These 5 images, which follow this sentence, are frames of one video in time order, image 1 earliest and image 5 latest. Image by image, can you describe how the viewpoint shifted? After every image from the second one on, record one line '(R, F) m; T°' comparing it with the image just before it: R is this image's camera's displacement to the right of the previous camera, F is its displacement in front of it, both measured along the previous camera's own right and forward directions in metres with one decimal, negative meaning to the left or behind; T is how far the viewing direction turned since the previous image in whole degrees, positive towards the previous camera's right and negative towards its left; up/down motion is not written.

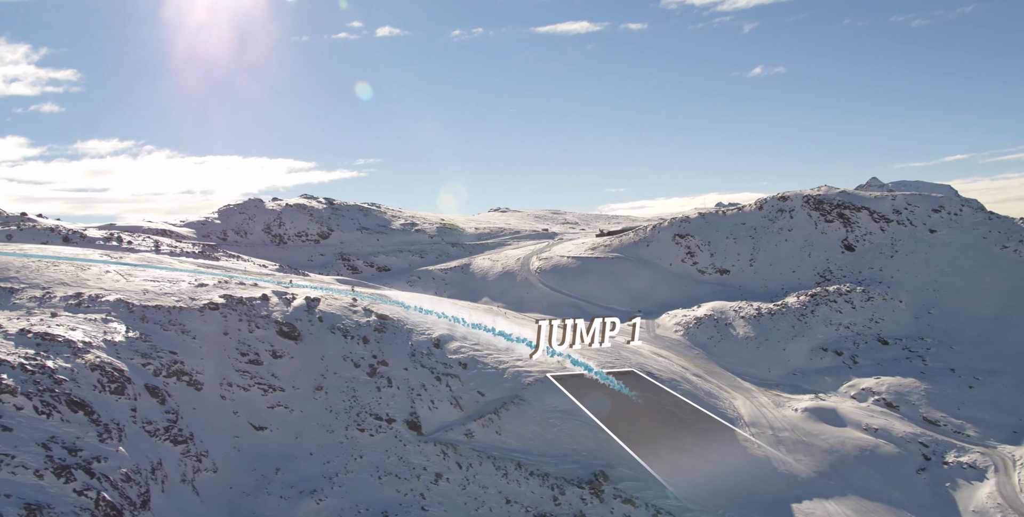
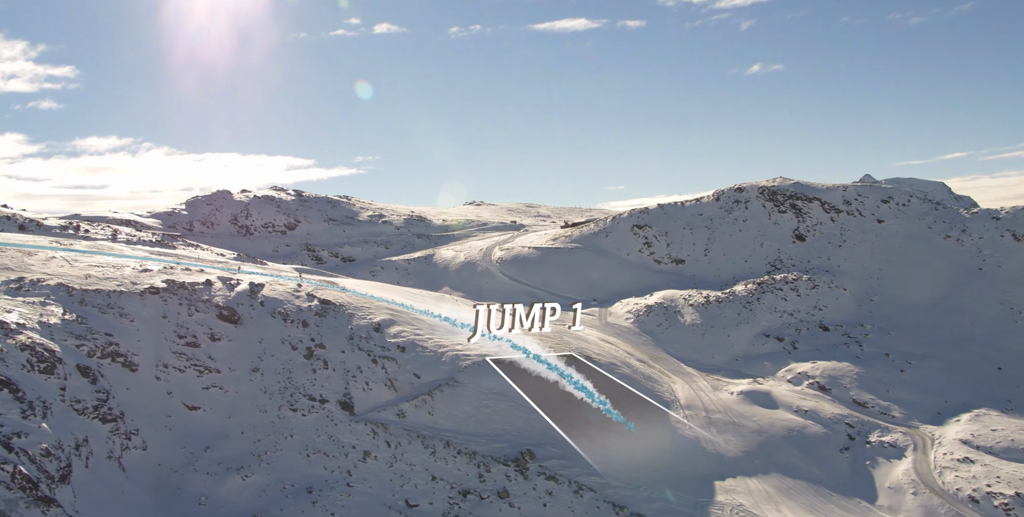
(+2.9, -0.8) m; +1°
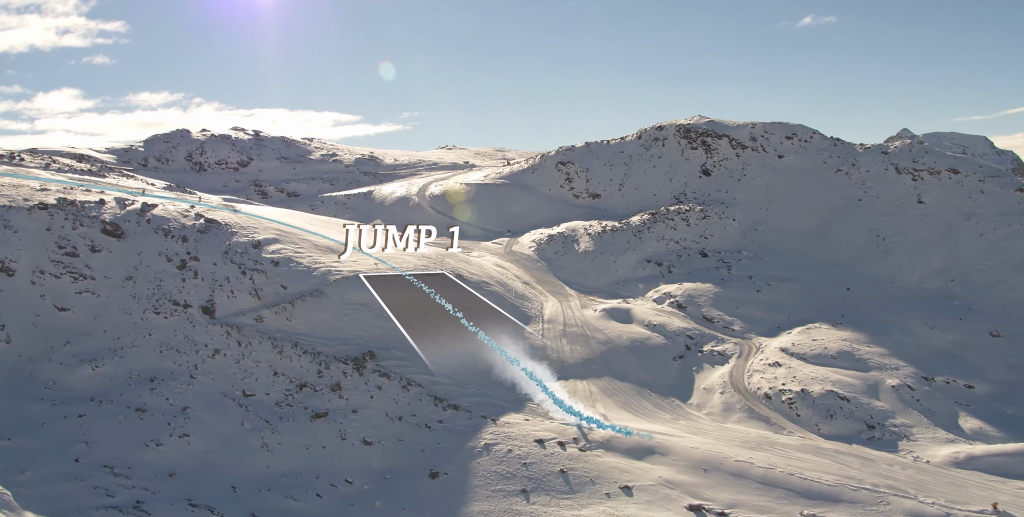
(+8.9, -2.8) m; -1°
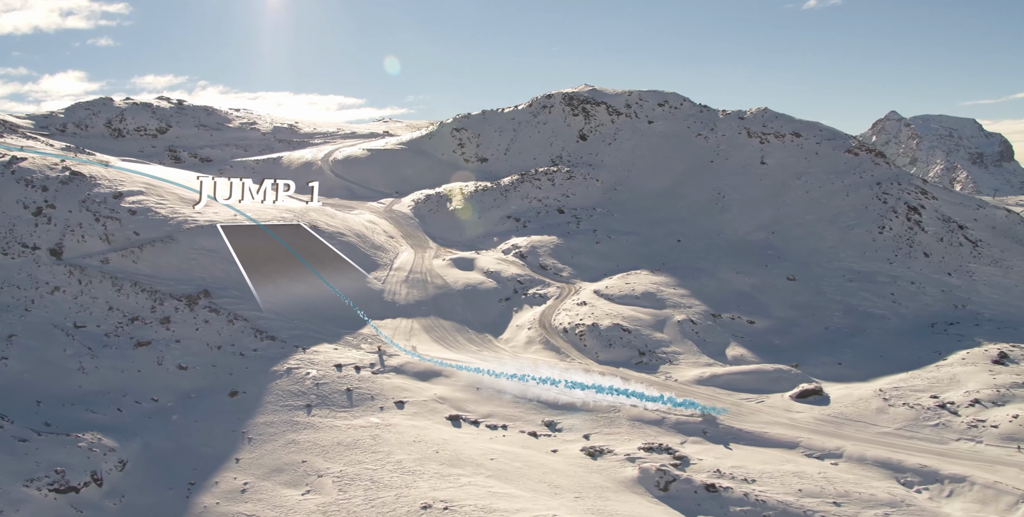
(+8.5, -3.4) m; +2°
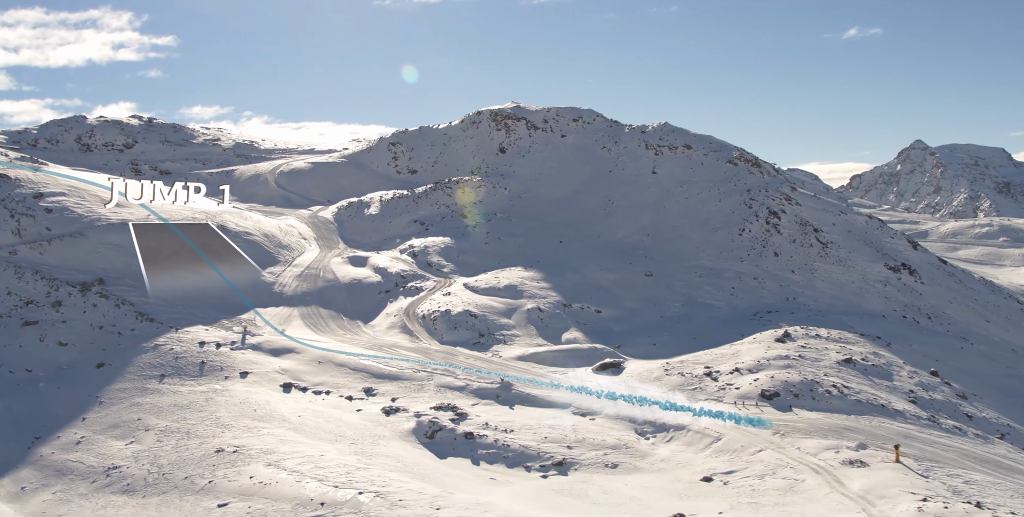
(+8.6, -3.6) m; -1°
